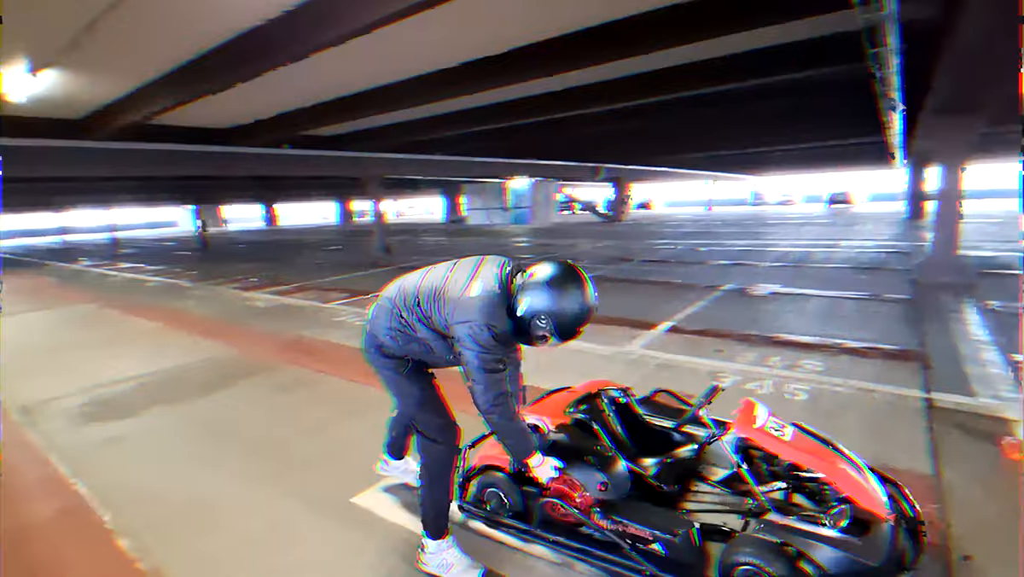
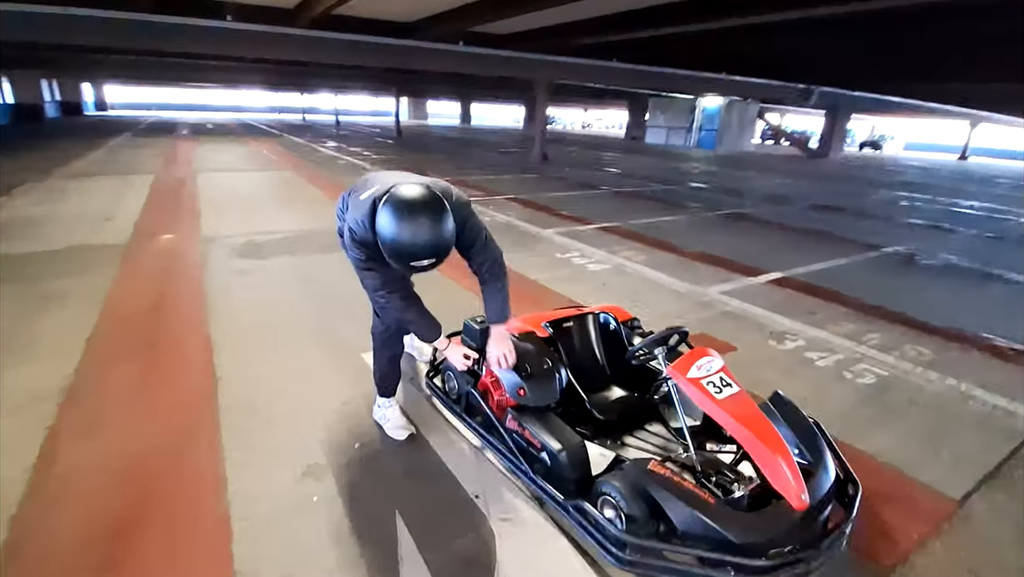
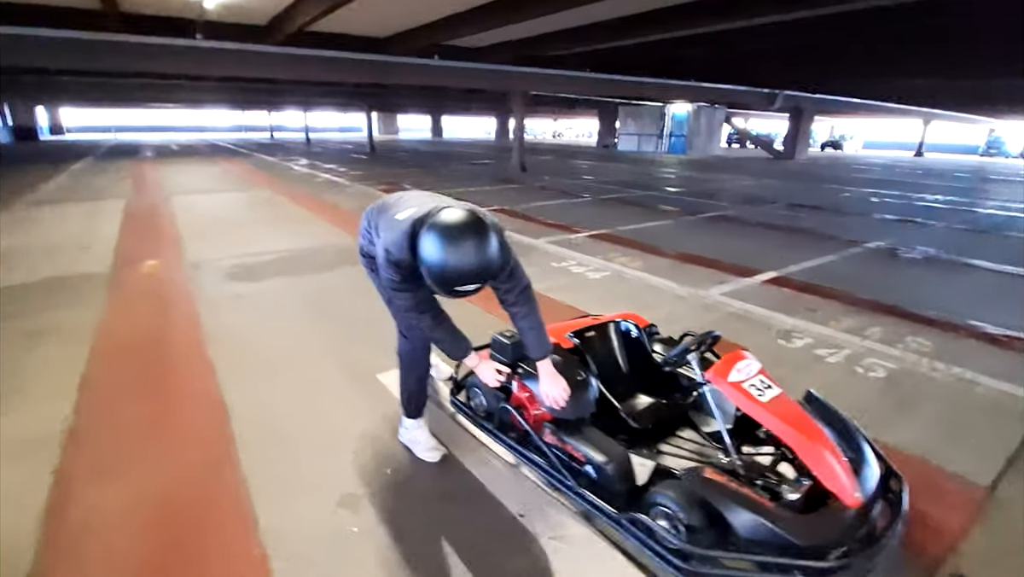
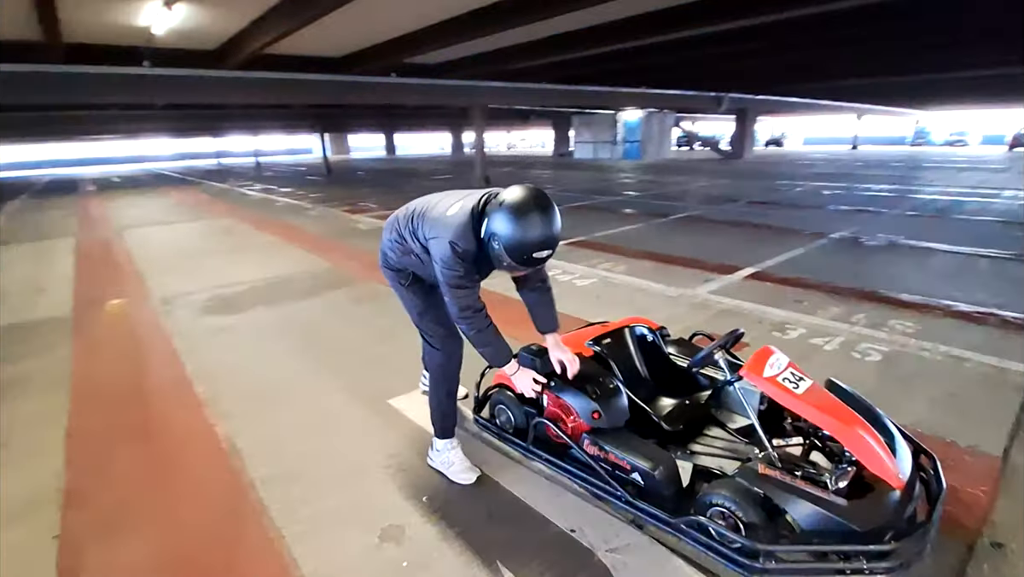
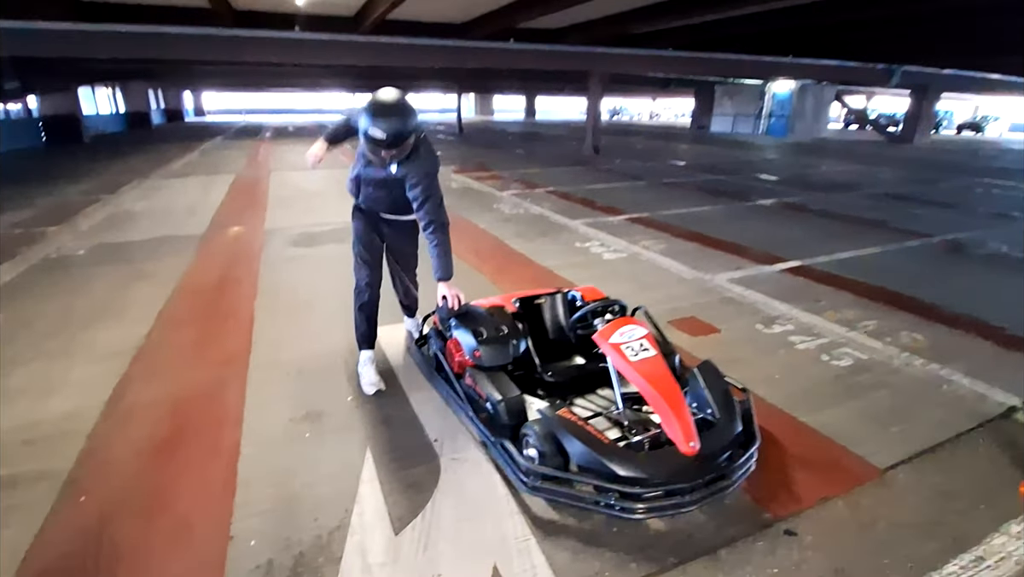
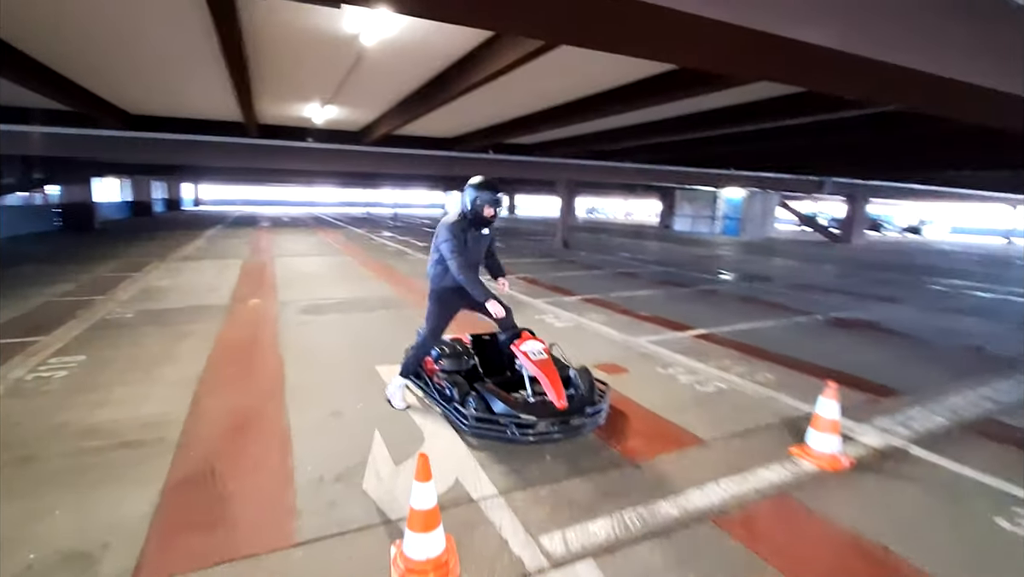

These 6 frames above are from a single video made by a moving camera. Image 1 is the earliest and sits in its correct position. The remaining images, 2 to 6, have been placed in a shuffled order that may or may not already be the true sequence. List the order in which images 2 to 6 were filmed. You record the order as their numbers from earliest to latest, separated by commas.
4, 3, 2, 5, 6
